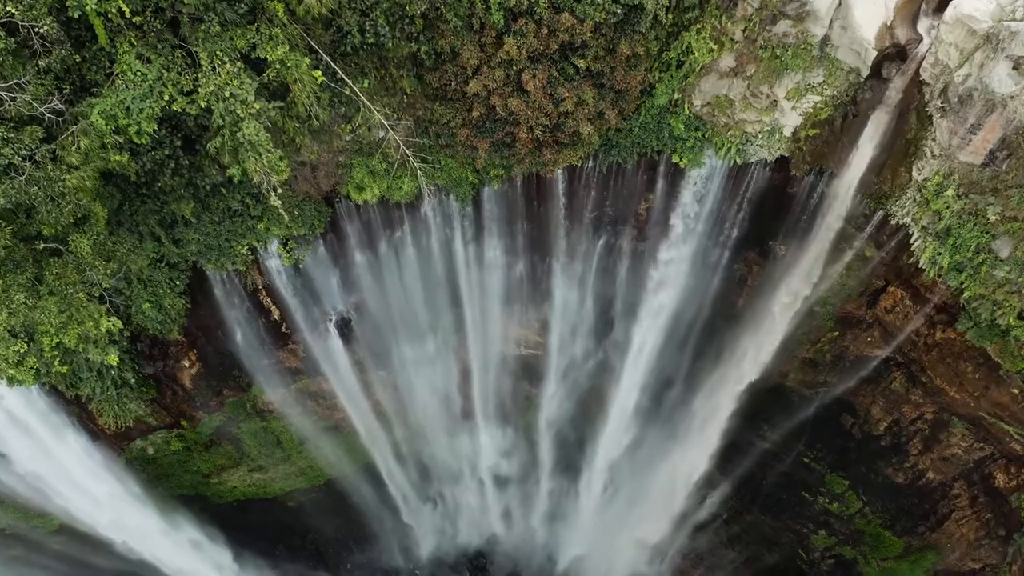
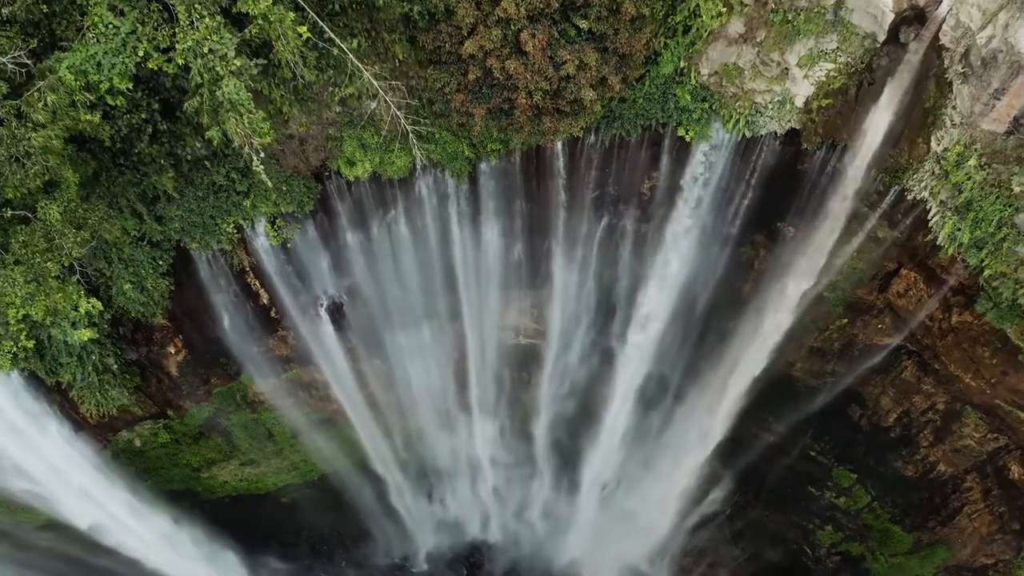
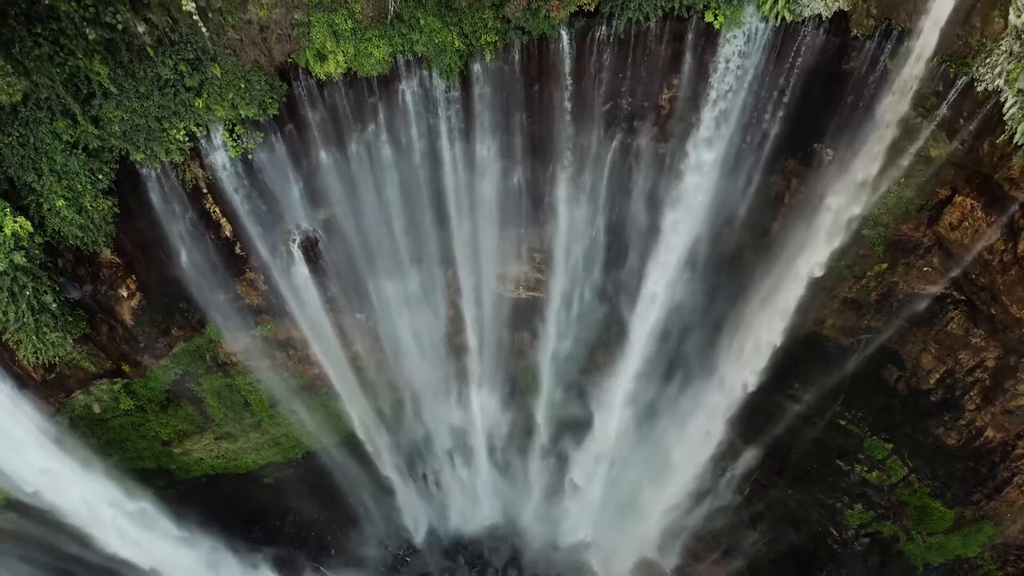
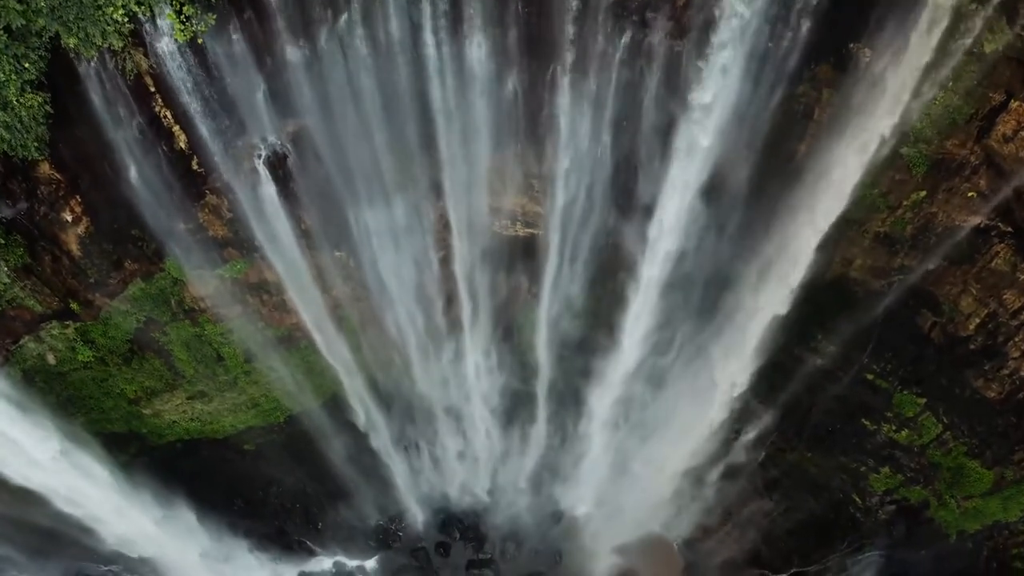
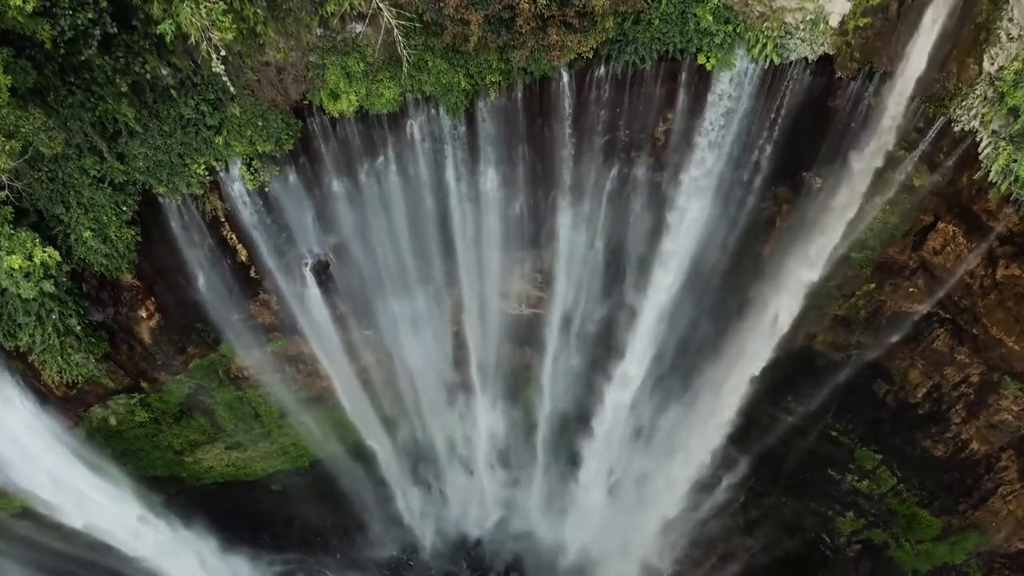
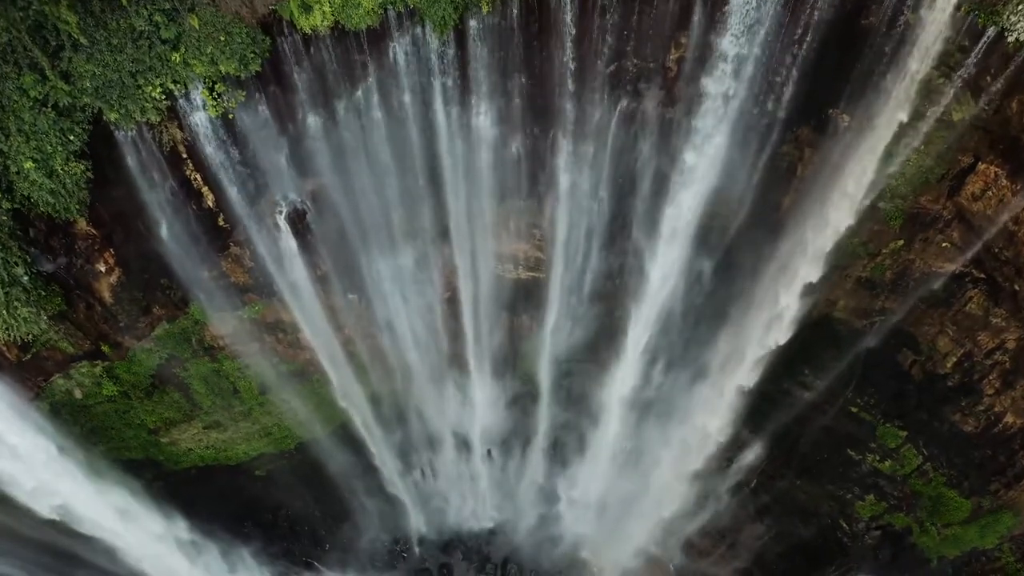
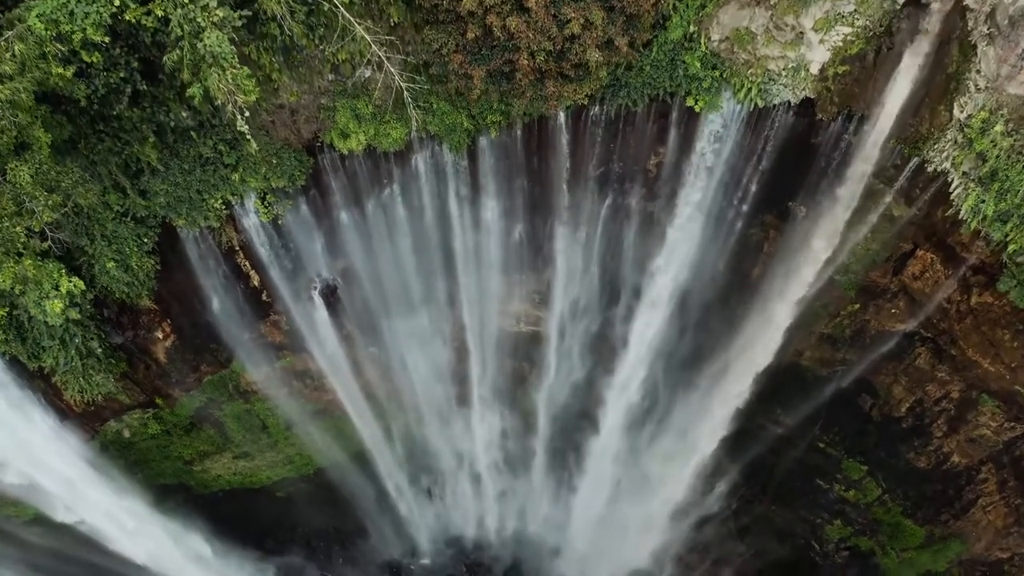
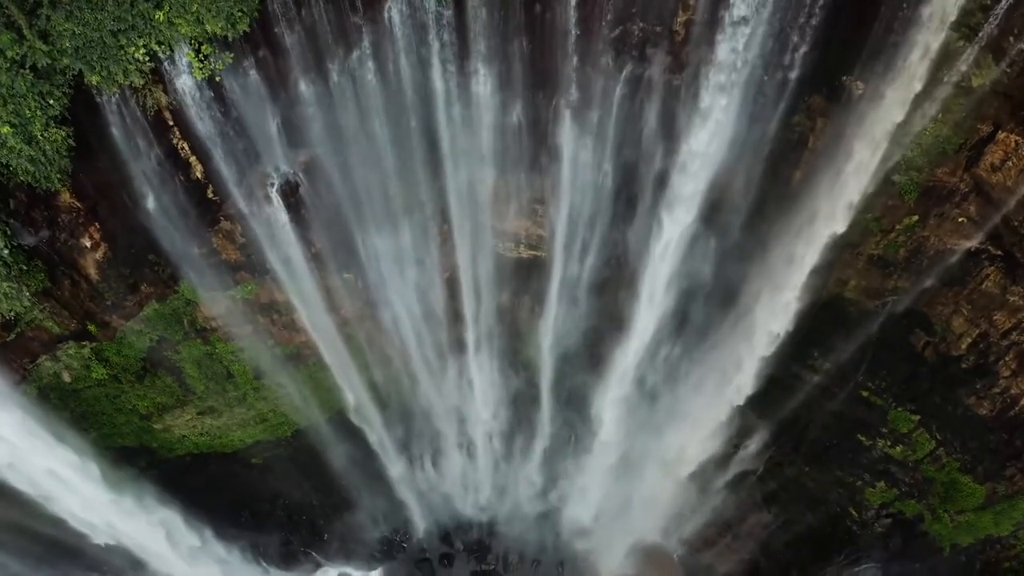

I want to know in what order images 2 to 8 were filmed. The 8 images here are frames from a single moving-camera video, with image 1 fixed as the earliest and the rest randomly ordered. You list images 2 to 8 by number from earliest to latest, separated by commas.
2, 7, 5, 3, 6, 8, 4
